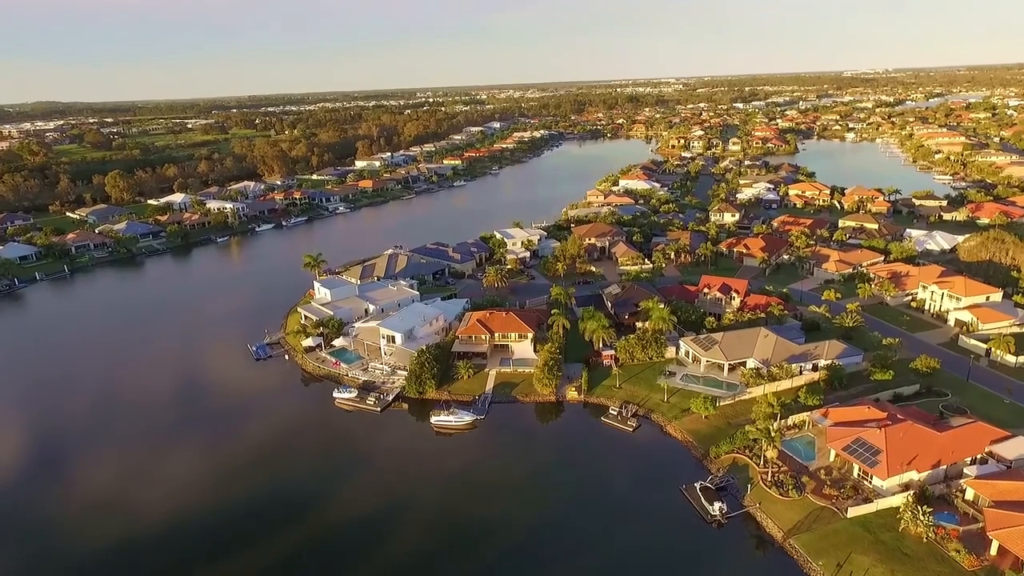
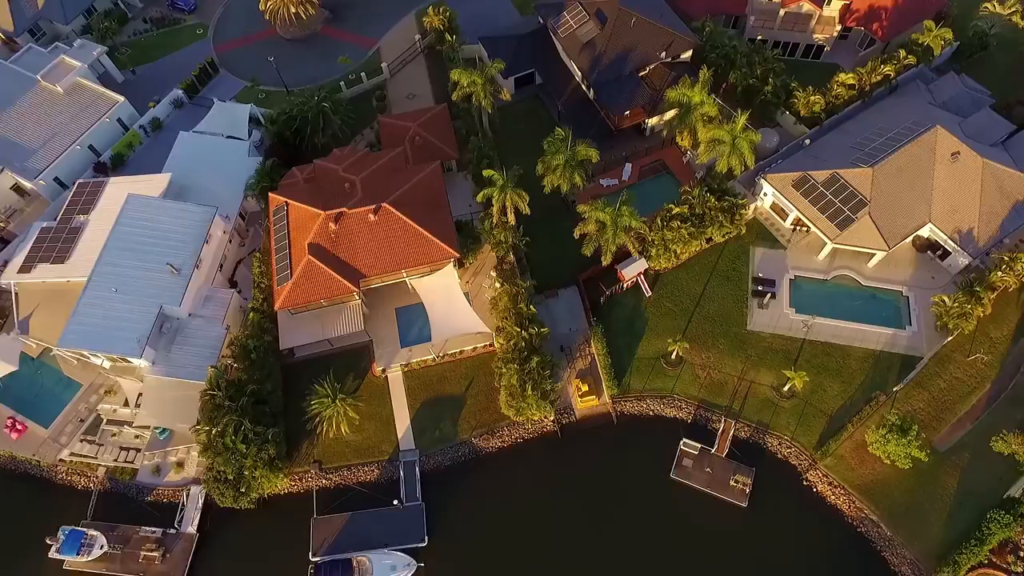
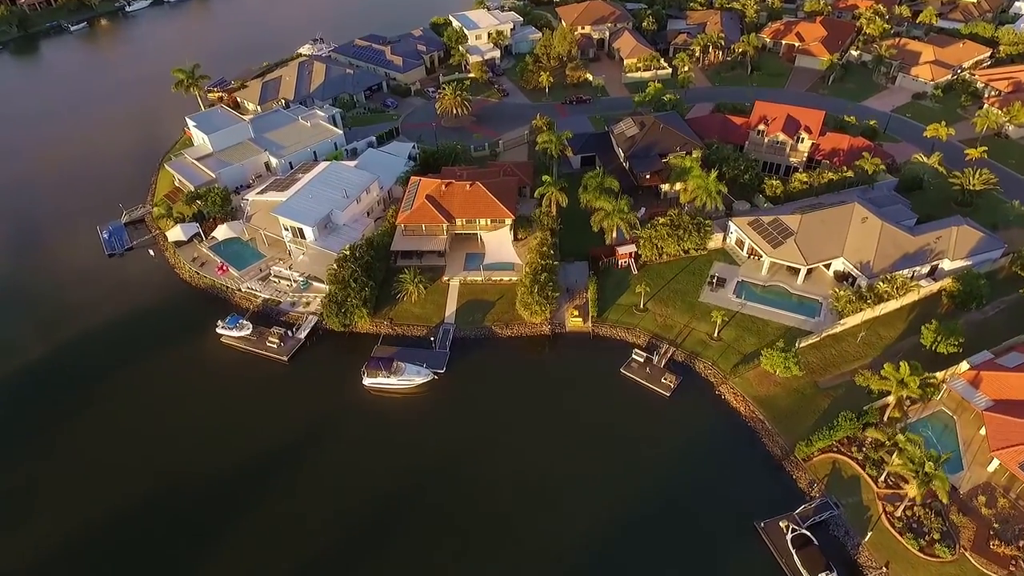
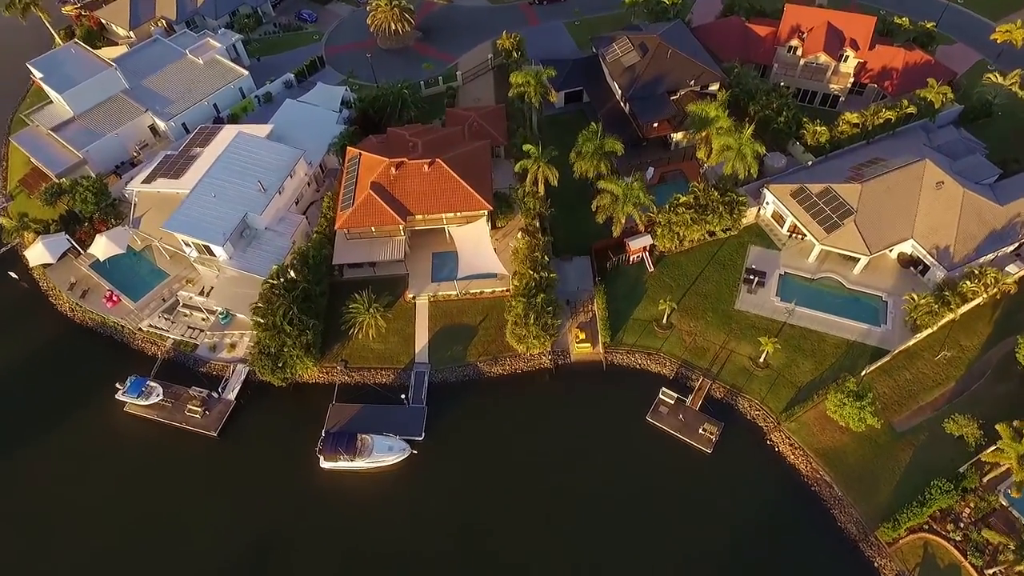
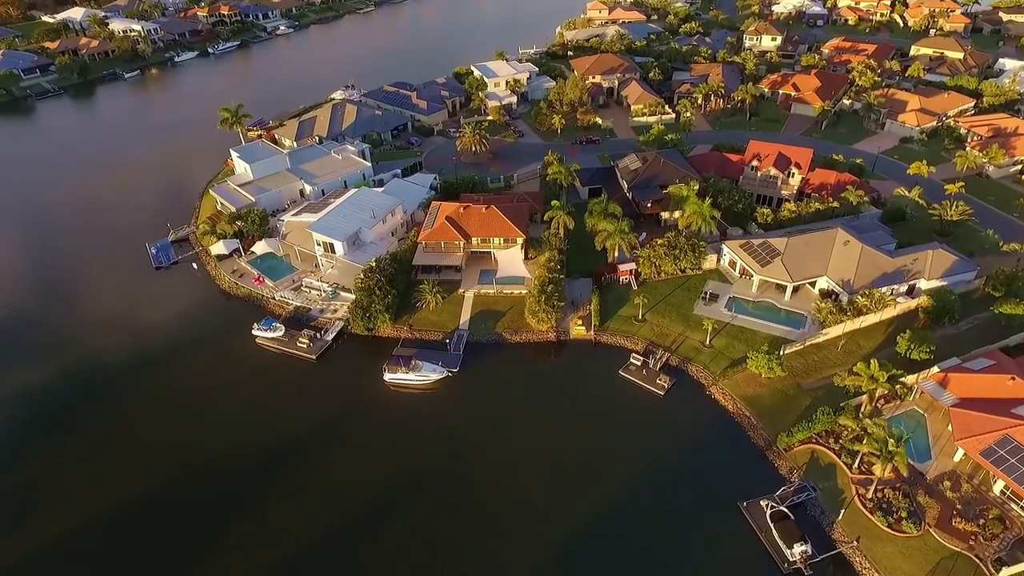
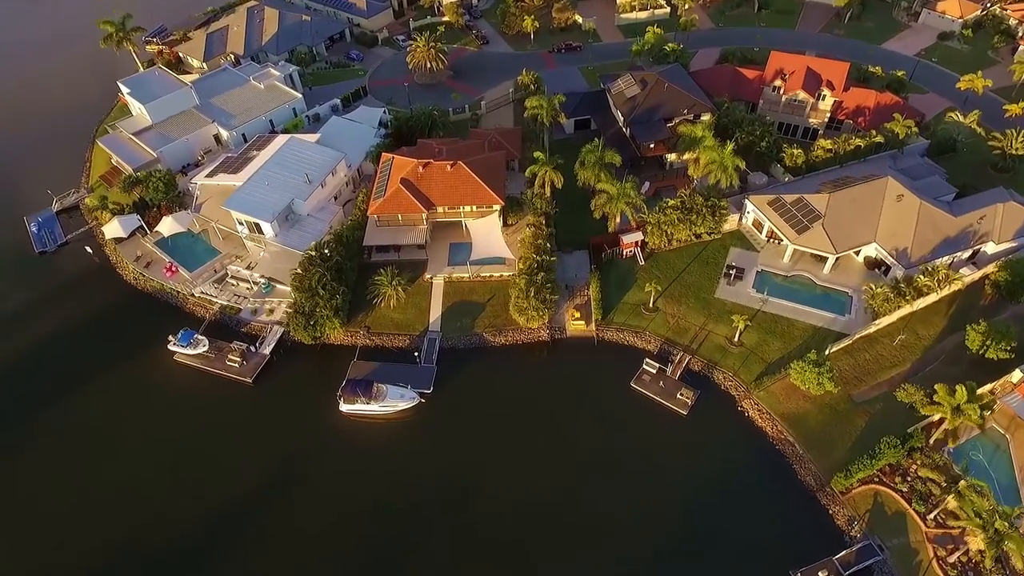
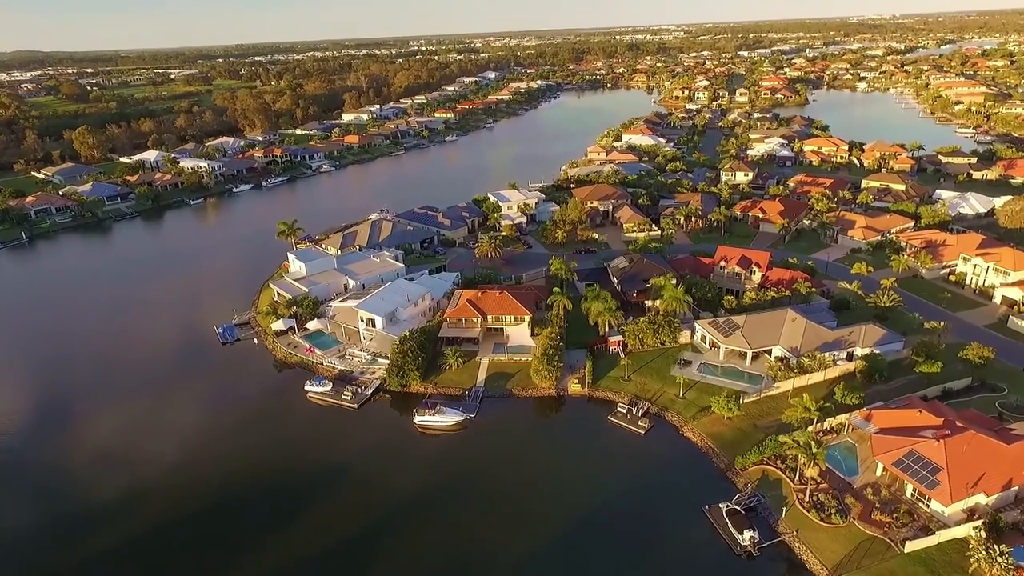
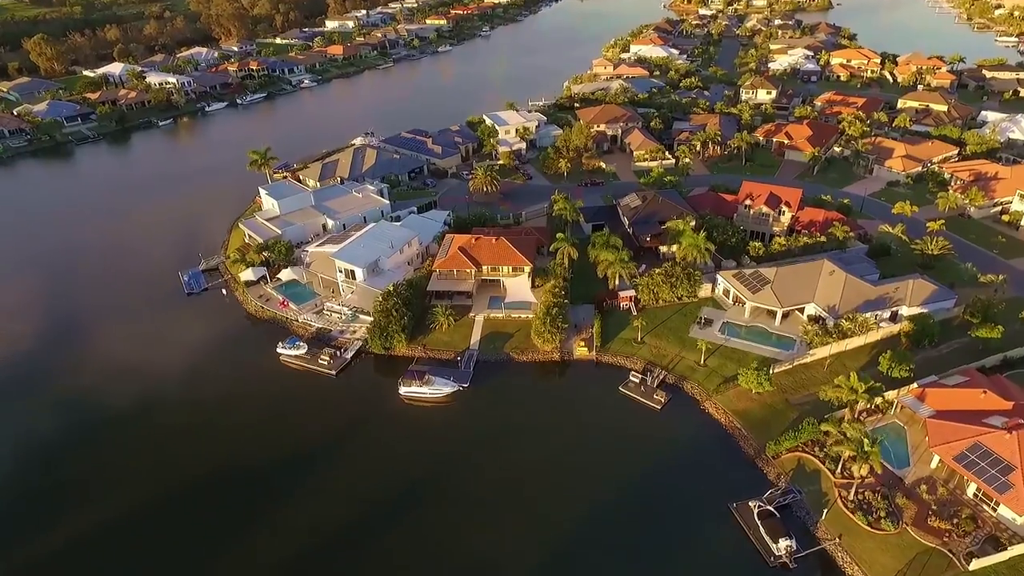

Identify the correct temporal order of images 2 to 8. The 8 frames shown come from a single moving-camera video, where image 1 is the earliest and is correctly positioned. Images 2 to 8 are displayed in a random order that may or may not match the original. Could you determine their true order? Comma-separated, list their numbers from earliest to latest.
7, 8, 5, 3, 6, 4, 2
